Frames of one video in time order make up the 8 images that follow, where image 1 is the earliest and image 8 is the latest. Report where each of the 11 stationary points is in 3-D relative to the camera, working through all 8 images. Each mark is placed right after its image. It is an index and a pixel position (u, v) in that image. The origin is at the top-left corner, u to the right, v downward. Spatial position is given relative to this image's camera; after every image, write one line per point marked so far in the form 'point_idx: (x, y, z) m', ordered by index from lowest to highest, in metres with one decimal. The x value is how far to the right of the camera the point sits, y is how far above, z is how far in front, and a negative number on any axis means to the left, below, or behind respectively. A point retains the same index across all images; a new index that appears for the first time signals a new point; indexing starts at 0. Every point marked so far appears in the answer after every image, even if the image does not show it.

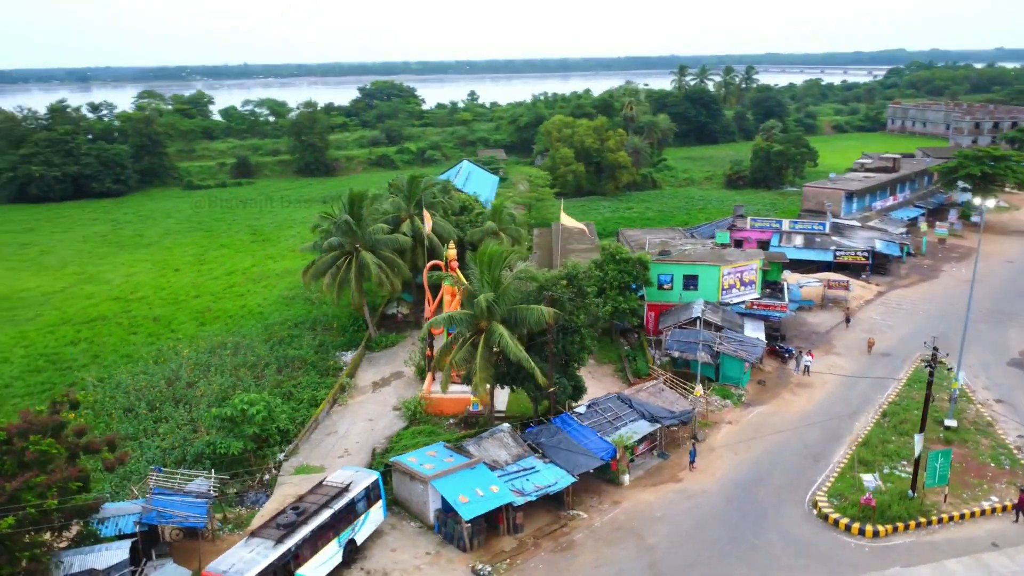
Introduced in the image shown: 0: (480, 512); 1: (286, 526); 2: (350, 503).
0: (-0.8, -5.5, +19.4) m
1: (-5.1, -5.3, +17.8) m
2: (-3.9, -5.2, +19.4) m
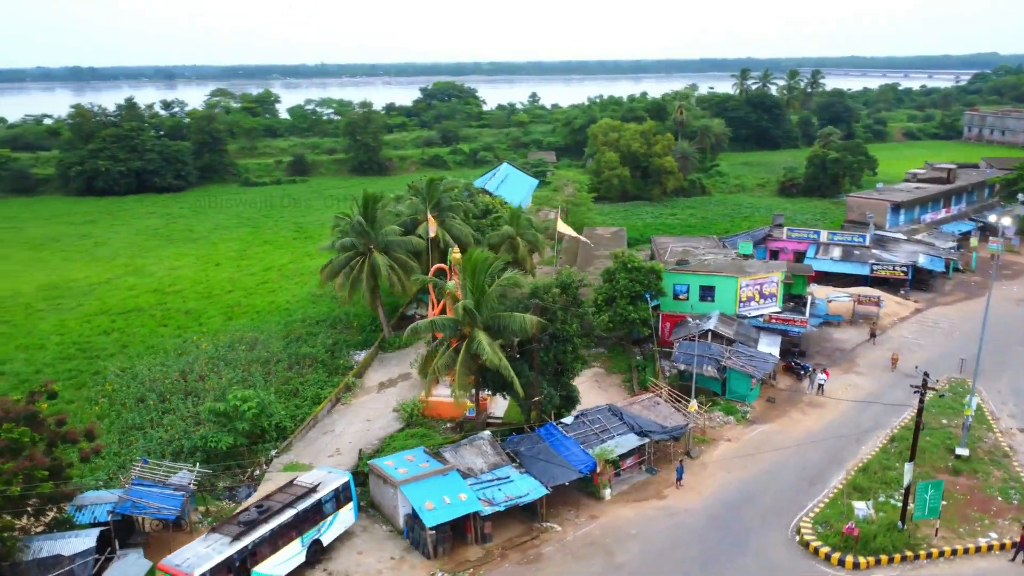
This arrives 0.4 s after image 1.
0: (-1.7, -5.6, +19.4) m
1: (-6.1, -5.3, +18.1) m
2: (-4.8, -5.3, +19.6) m
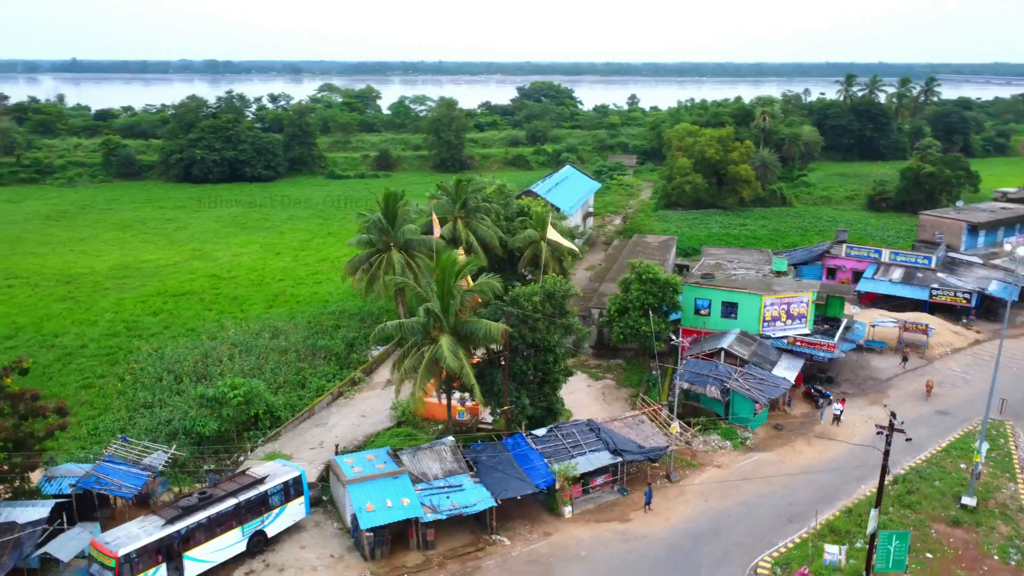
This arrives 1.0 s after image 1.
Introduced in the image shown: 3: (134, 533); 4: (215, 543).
0: (-3.2, -5.7, +19.3) m
1: (-7.8, -5.1, +18.6) m
2: (-6.2, -5.2, +19.9) m
3: (-8.5, -5.5, +17.9) m
4: (-7.1, -6.0, +18.9) m
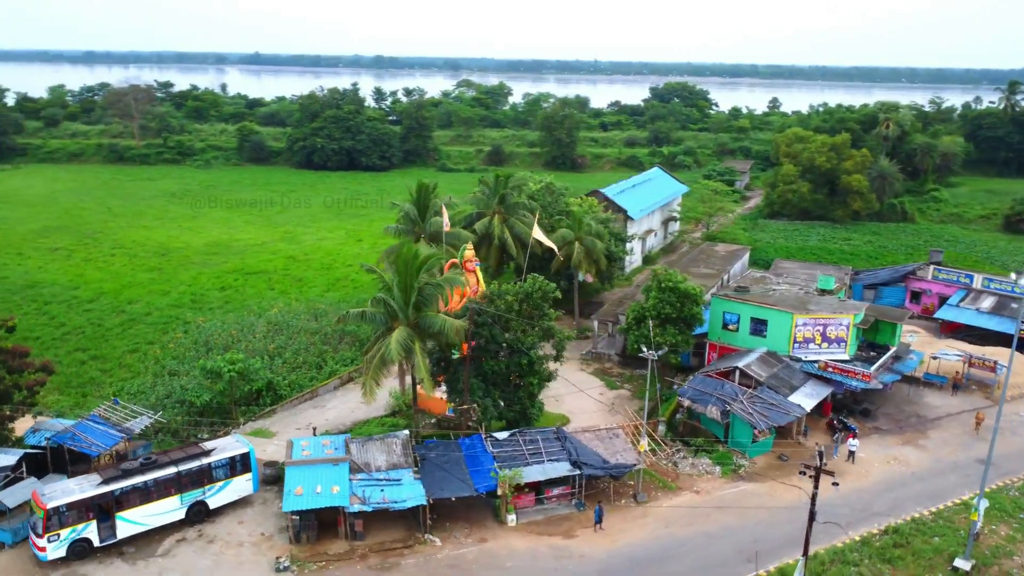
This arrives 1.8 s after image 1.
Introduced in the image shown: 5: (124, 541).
0: (-5.1, -5.4, +19.4) m
1: (-9.7, -4.5, +19.6) m
2: (-7.9, -4.6, +20.6) m
3: (-10.5, -4.8, +19.0) m
4: (-9.0, -5.4, +19.7) m
5: (-9.7, -6.3, +19.7) m
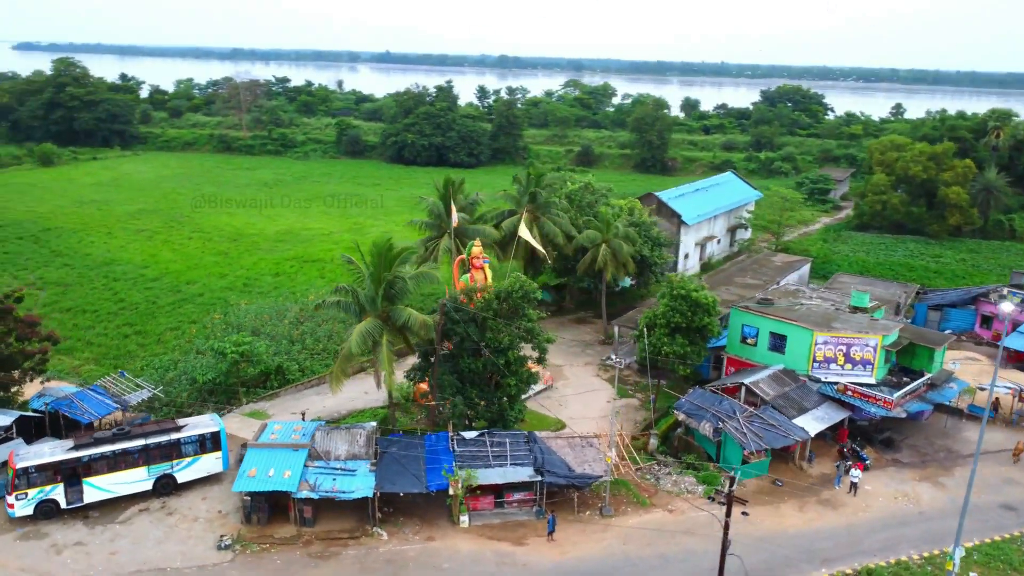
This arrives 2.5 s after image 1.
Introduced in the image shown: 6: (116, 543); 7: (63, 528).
0: (-6.5, -5.0, +19.8) m
1: (-10.9, -3.9, +20.7) m
2: (-9.1, -4.1, +21.4) m
3: (-11.9, -4.2, +20.2) m
4: (-10.3, -4.9, +20.7) m
5: (-11.0, -5.7, +20.8) m
6: (-9.6, -6.2, +19.3) m
7: (-11.1, -5.9, +19.7) m
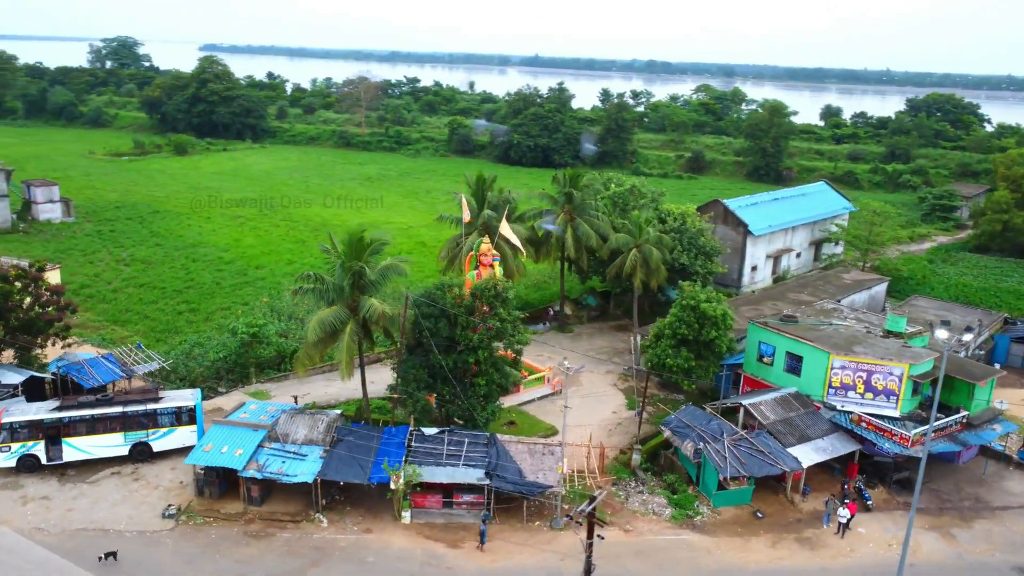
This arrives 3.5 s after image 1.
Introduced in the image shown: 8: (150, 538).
0: (-8.0, -4.5, +20.5) m
1: (-12.1, -3.2, +22.1) m
2: (-10.2, -3.5, +22.5) m
3: (-13.2, -3.3, +21.8) m
4: (-11.6, -4.2, +22.0) m
5: (-12.3, -4.9, +22.2) m
6: (-11.3, -5.5, +20.5) m
7: (-12.6, -5.2, +21.2) m
8: (-8.8, -6.0, +19.2) m
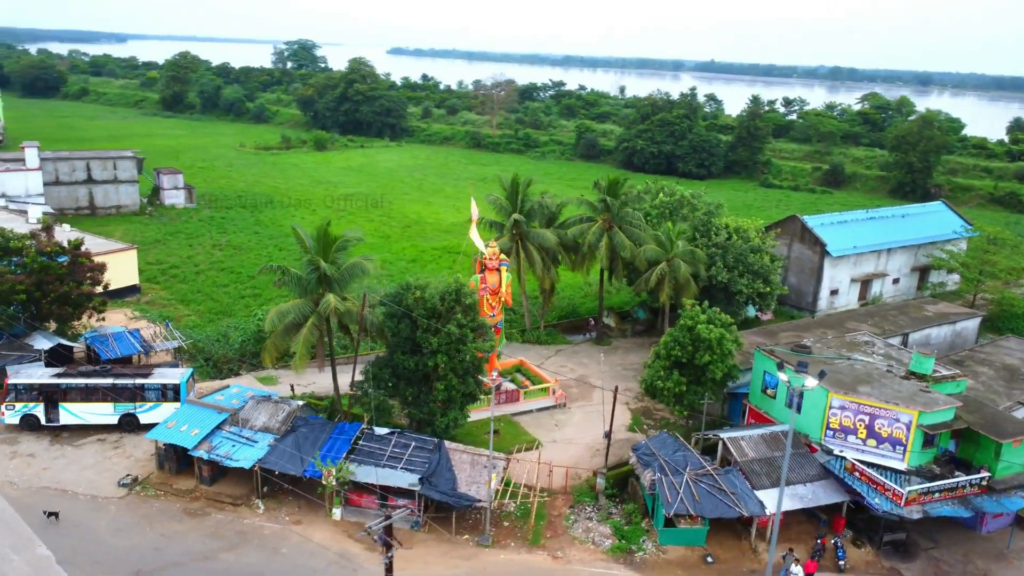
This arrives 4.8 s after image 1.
0: (-9.5, -4.1, +21.6) m
1: (-13.2, -2.5, +24.0) m
2: (-11.2, -3.0, +24.0) m
3: (-14.3, -2.6, +24.0) m
4: (-12.7, -3.5, +23.8) m
5: (-13.4, -4.2, +24.2) m
6: (-12.8, -4.9, +22.3) m
7: (-14.0, -4.5, +23.3) m
8: (-10.7, -5.6, +20.6) m
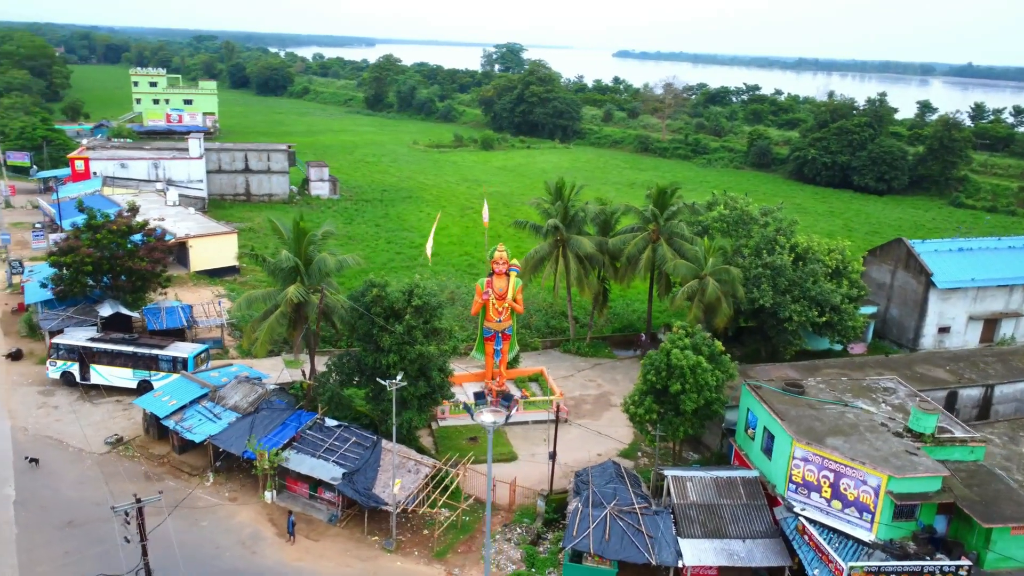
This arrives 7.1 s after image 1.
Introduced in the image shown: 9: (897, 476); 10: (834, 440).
0: (-10.9, -3.5, +23.7) m
1: (-13.7, -1.6, +26.9) m
2: (-11.9, -2.3, +26.4) m
3: (-14.8, -1.7, +27.2) m
4: (-13.4, -2.7, +26.6) m
5: (-14.0, -3.4, +27.1) m
6: (-14.0, -4.0, +25.2) m
7: (-14.8, -3.5, +26.4) m
8: (-12.4, -4.8, +23.0) m
9: (+8.4, -4.1, +17.4) m
10: (+7.7, -3.6, +18.9) m
